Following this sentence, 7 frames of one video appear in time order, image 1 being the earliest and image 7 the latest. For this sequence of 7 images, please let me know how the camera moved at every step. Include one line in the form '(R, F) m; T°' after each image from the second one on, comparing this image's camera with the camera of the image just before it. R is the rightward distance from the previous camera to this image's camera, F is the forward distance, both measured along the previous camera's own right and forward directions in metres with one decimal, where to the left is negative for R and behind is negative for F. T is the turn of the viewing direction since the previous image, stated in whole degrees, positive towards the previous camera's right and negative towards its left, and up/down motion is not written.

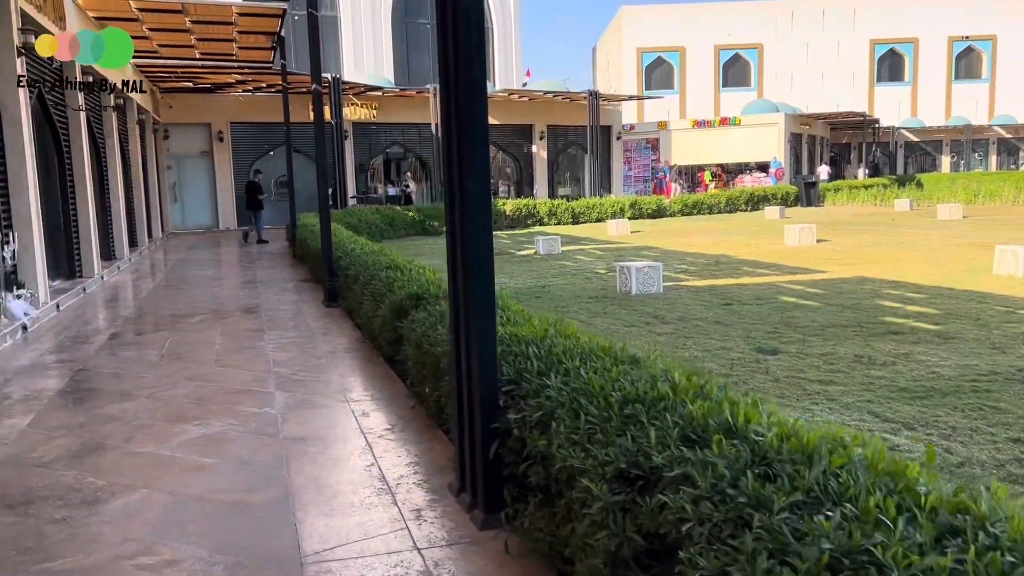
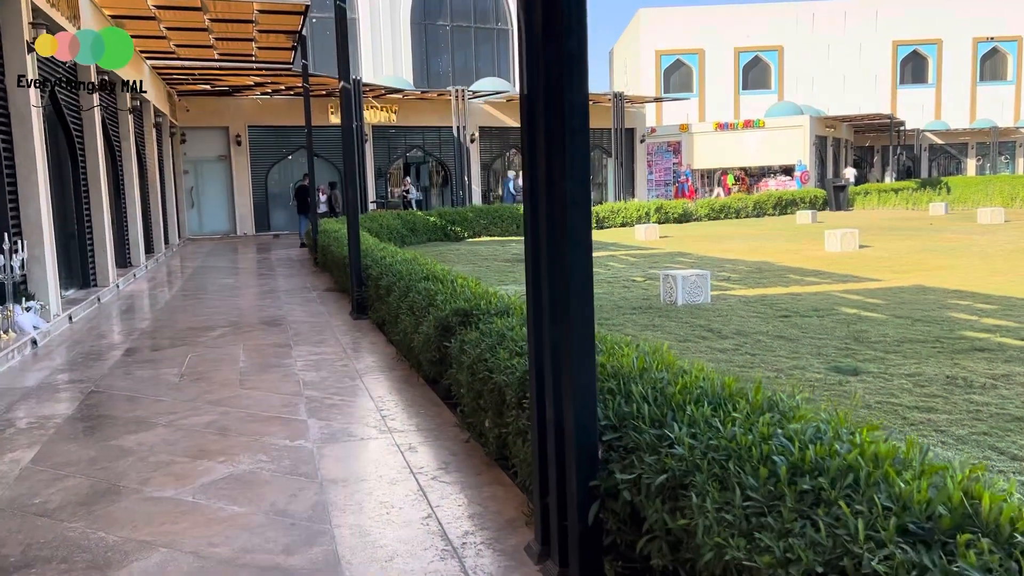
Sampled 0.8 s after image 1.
(-0.2, +0.5) m; -1°
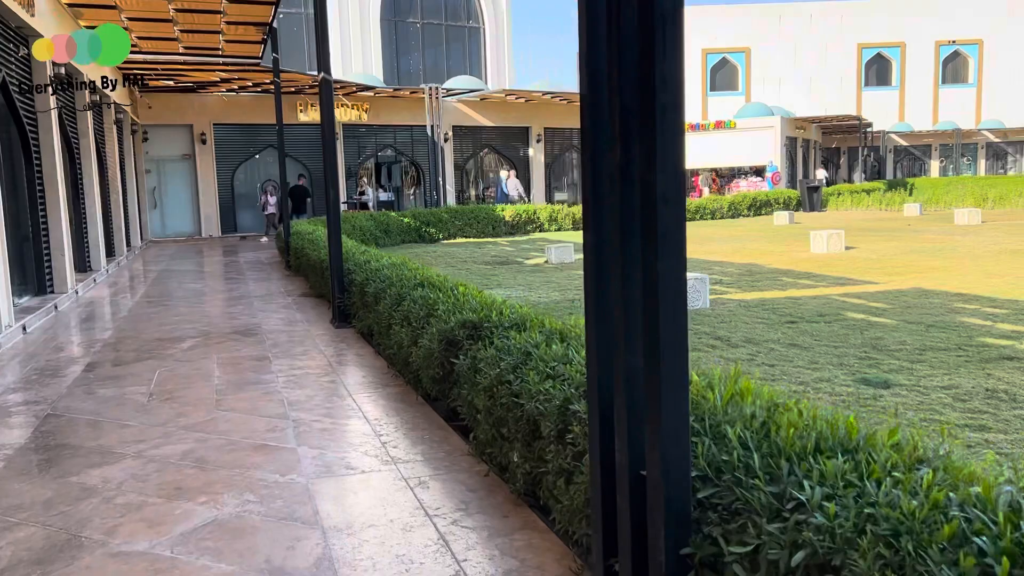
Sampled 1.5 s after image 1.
(-0.2, +0.5) m; +2°
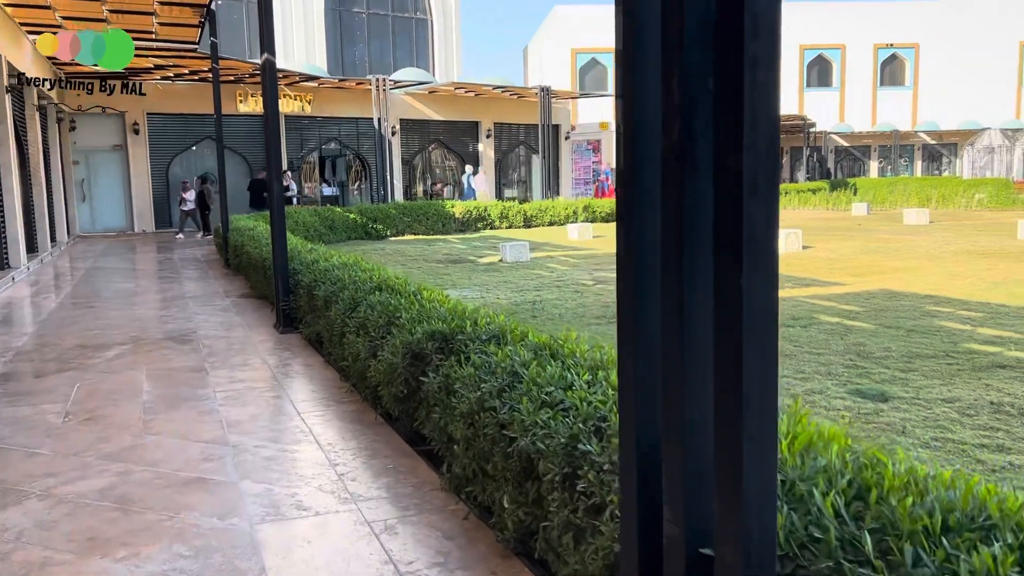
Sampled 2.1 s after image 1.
(-0.1, +0.5) m; +4°
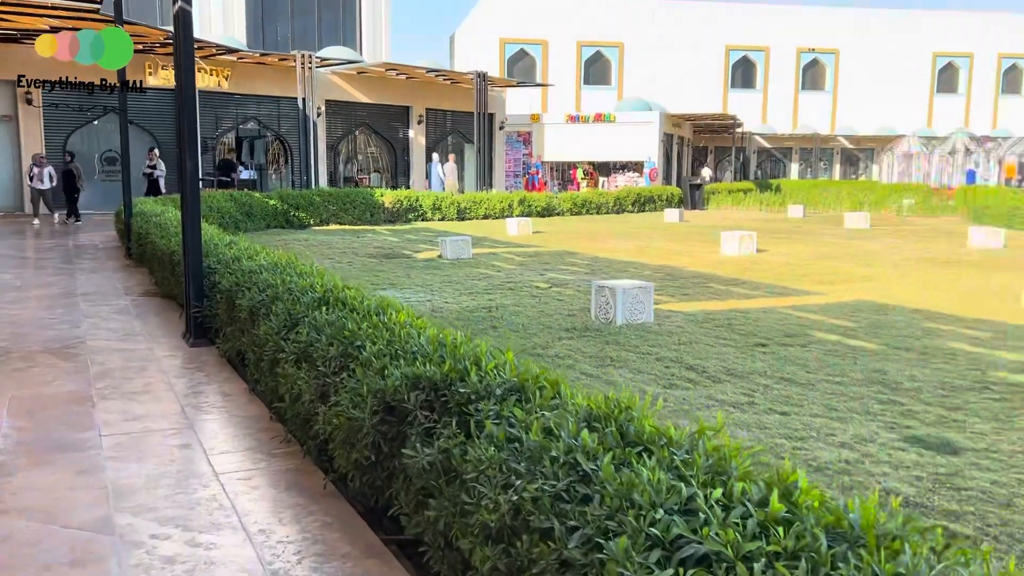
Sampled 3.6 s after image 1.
(-0.3, +1.1) m; +6°
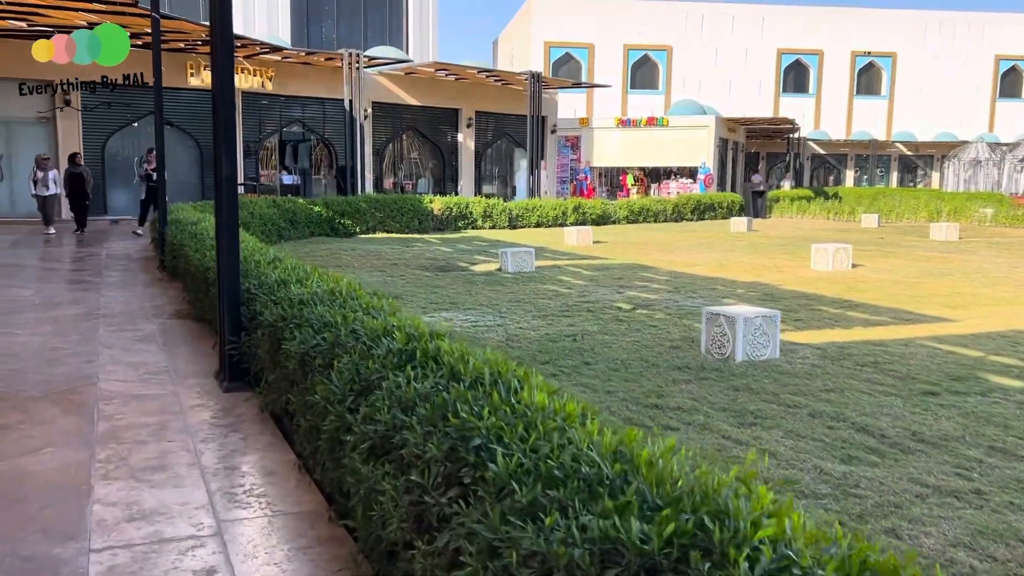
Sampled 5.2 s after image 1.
(-0.4, +1.2) m; -3°
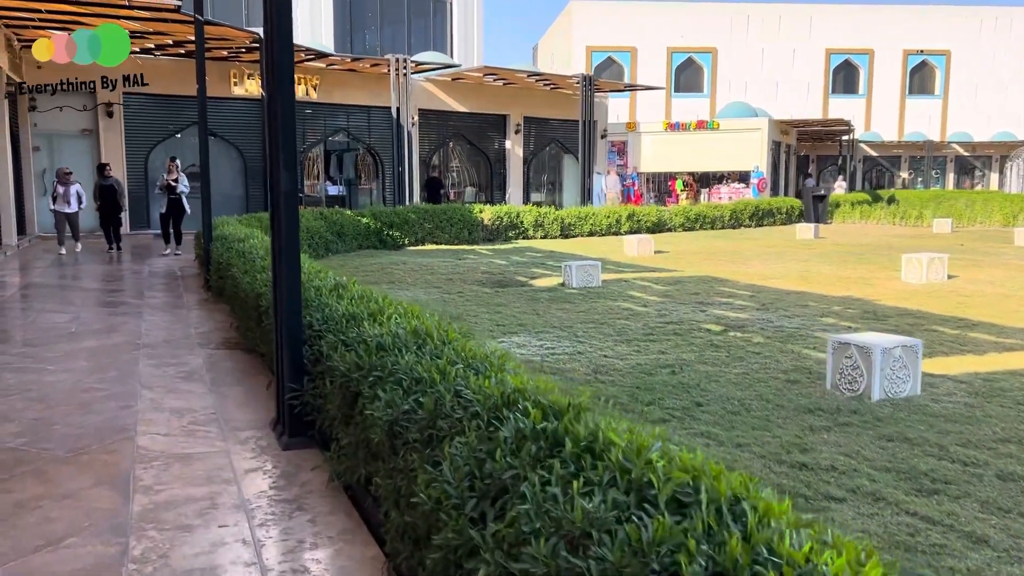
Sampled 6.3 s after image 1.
(-0.3, +0.8) m; -3°
